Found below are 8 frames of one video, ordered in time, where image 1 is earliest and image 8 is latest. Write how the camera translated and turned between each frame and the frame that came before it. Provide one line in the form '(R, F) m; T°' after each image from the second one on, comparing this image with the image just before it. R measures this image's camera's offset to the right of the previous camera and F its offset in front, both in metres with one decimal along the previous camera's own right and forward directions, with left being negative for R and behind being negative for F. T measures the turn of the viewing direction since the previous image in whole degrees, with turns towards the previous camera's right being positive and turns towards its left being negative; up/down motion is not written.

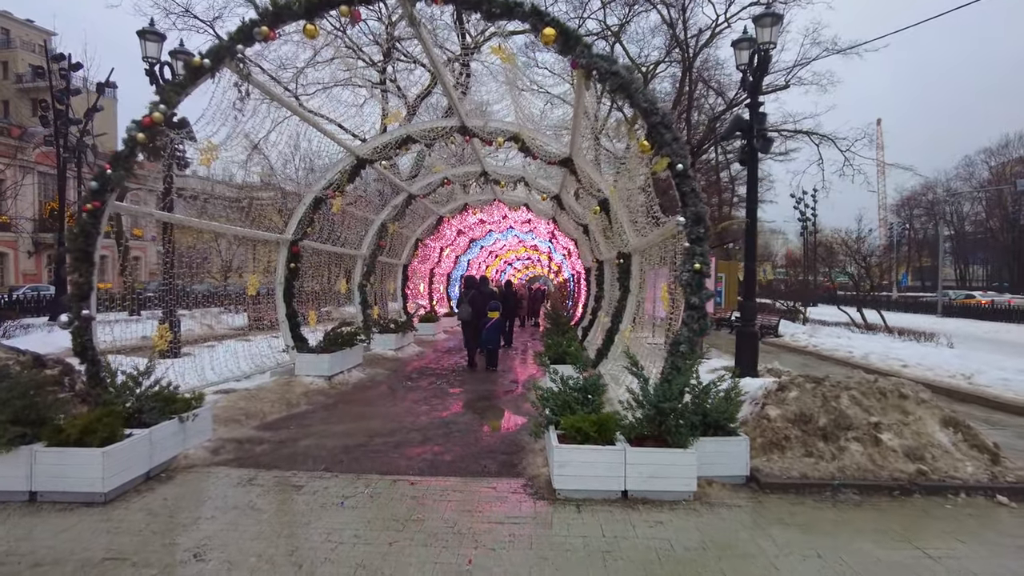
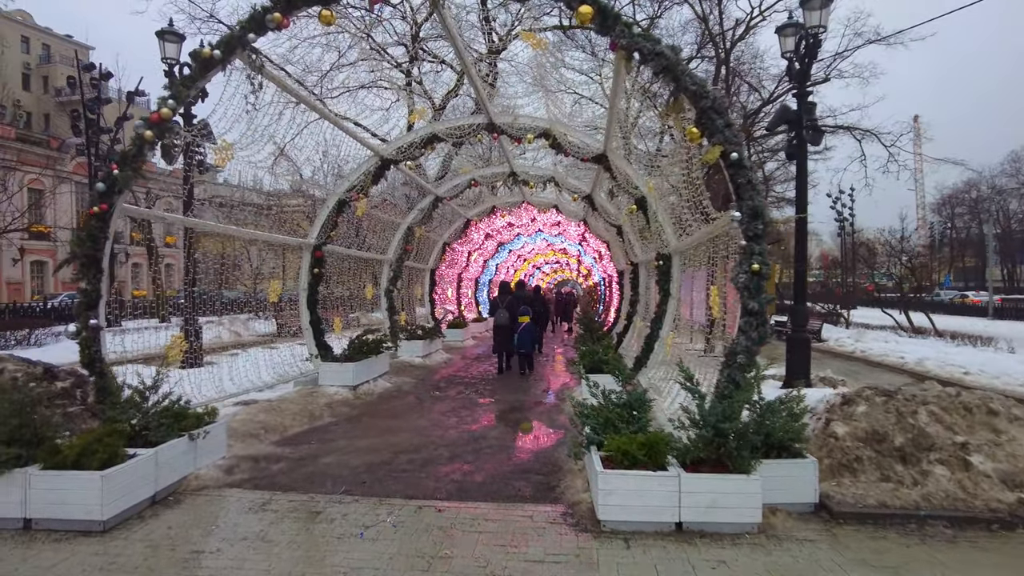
(-0.1, +0.5) m; -2°
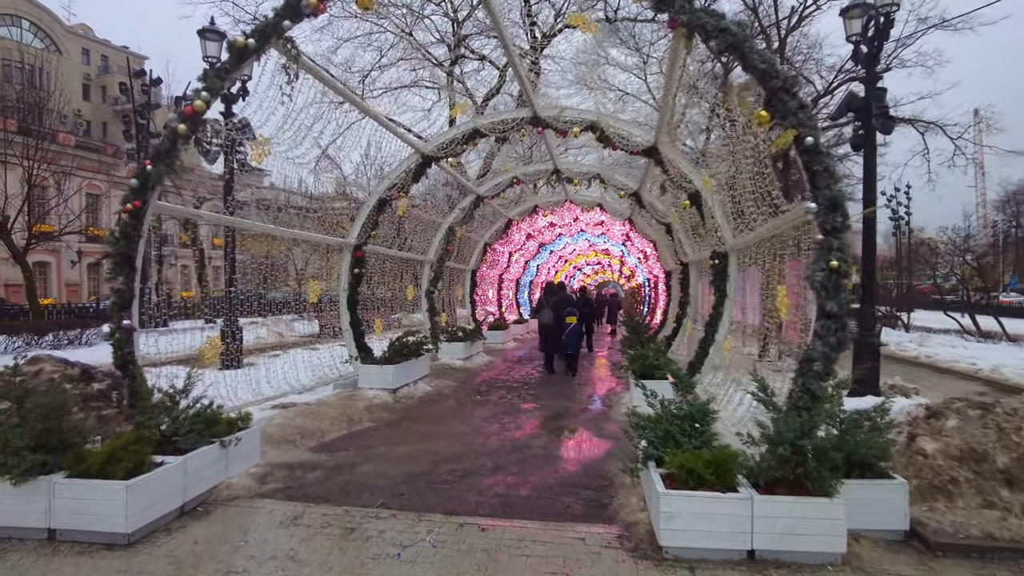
(-0.1, +0.4) m; -4°
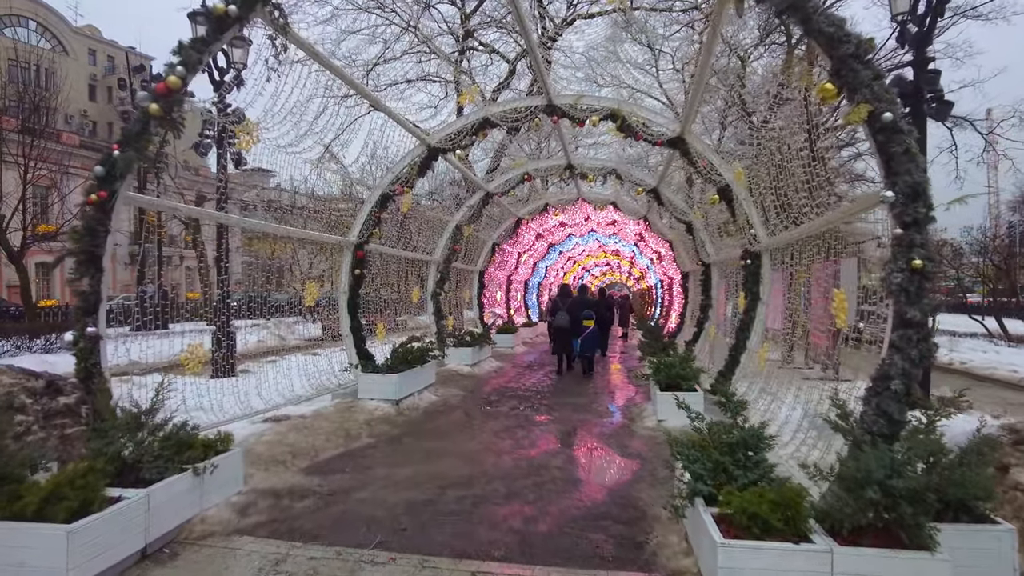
(-0.1, +0.7) m; -1°
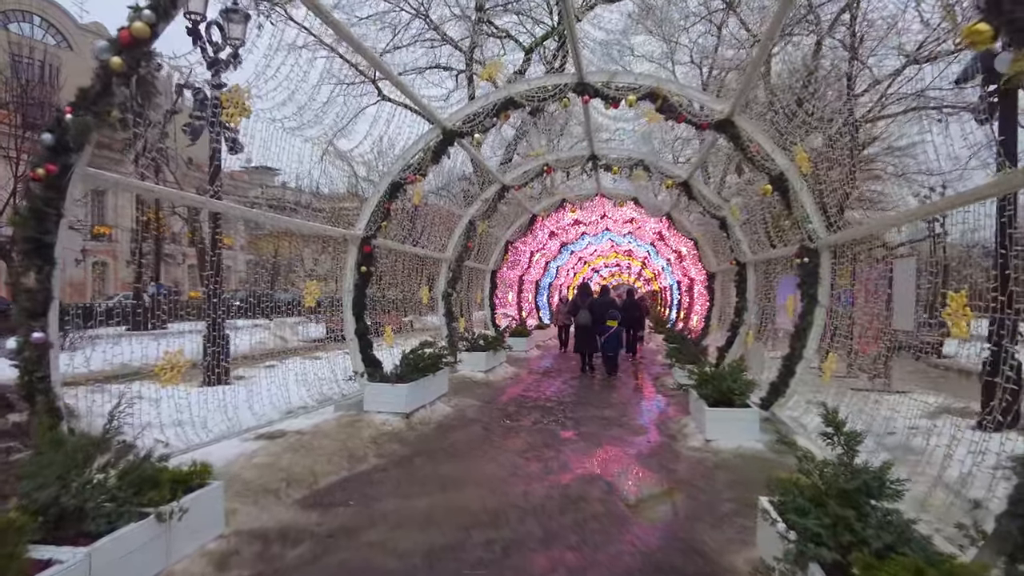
(-0.2, +0.9) m; 0°
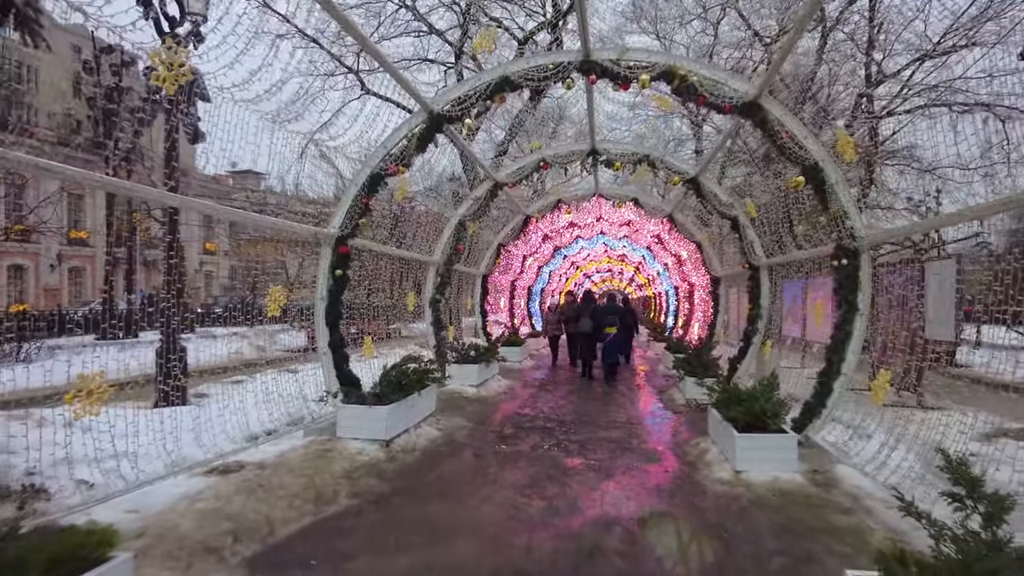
(-0.1, +0.9) m; +1°
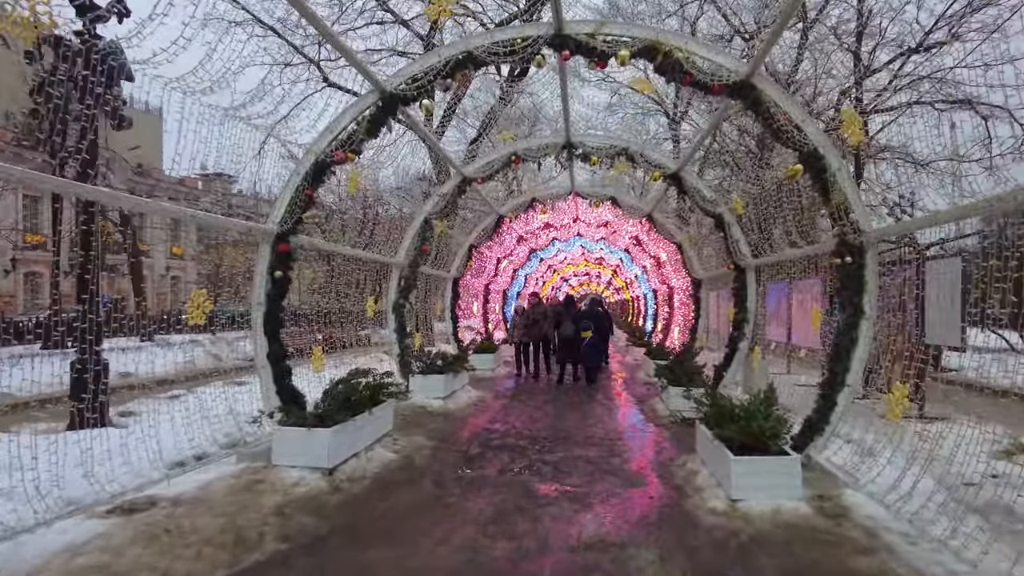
(+0.1, +0.8) m; +2°
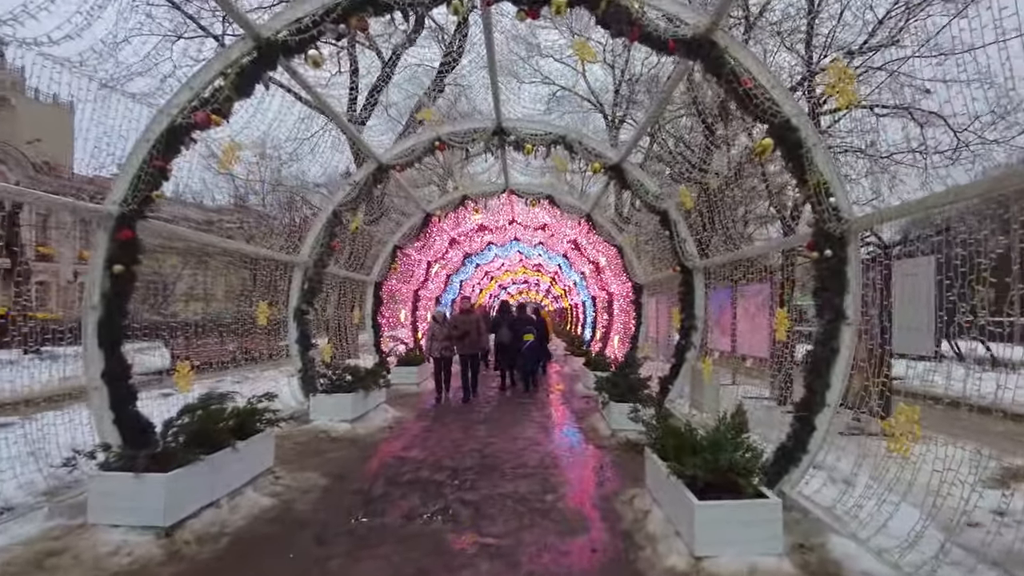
(+0.2, +1.1) m; +5°
